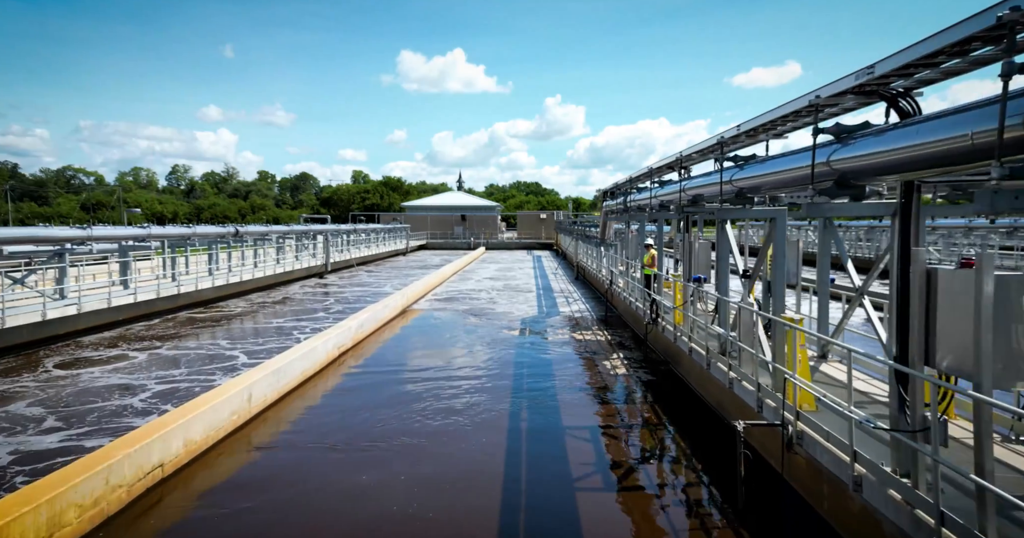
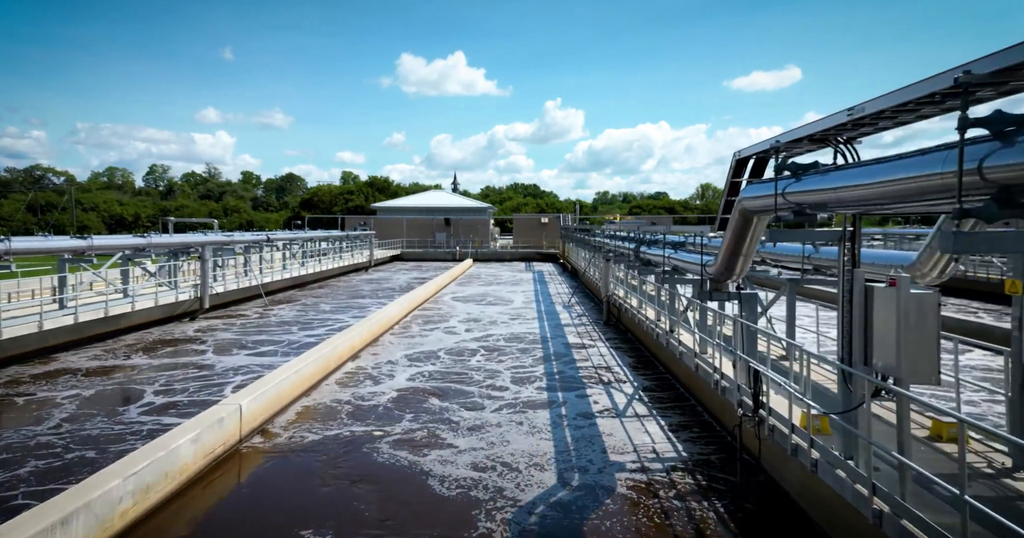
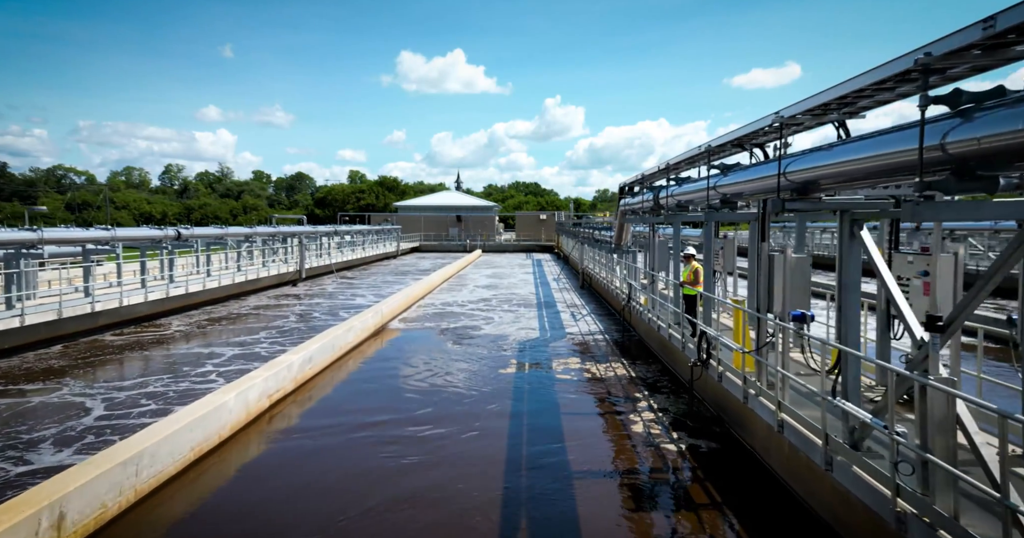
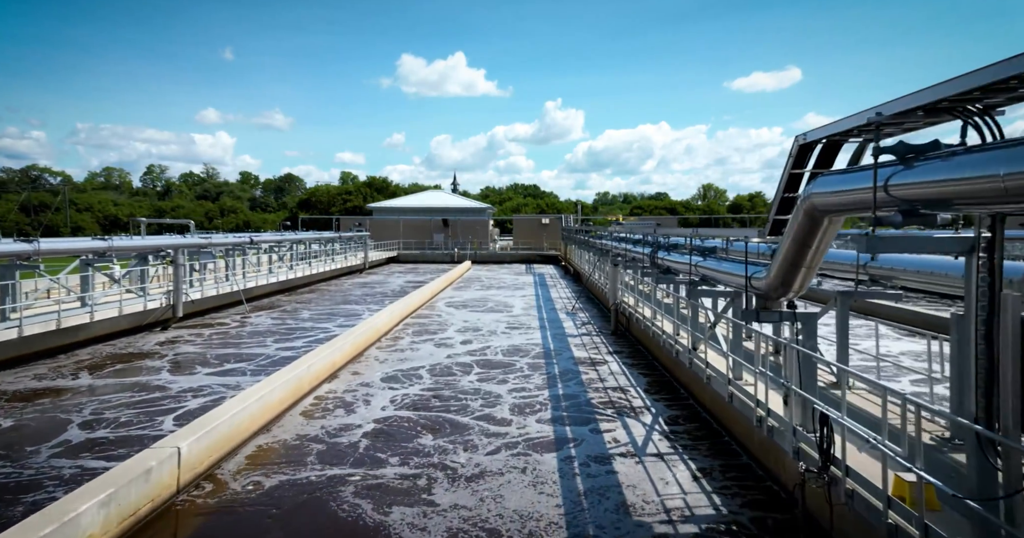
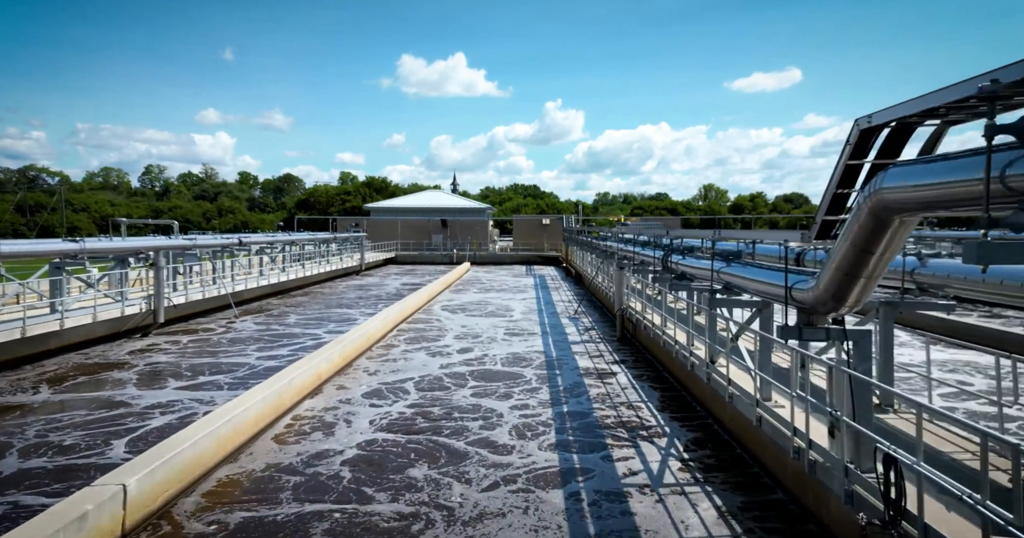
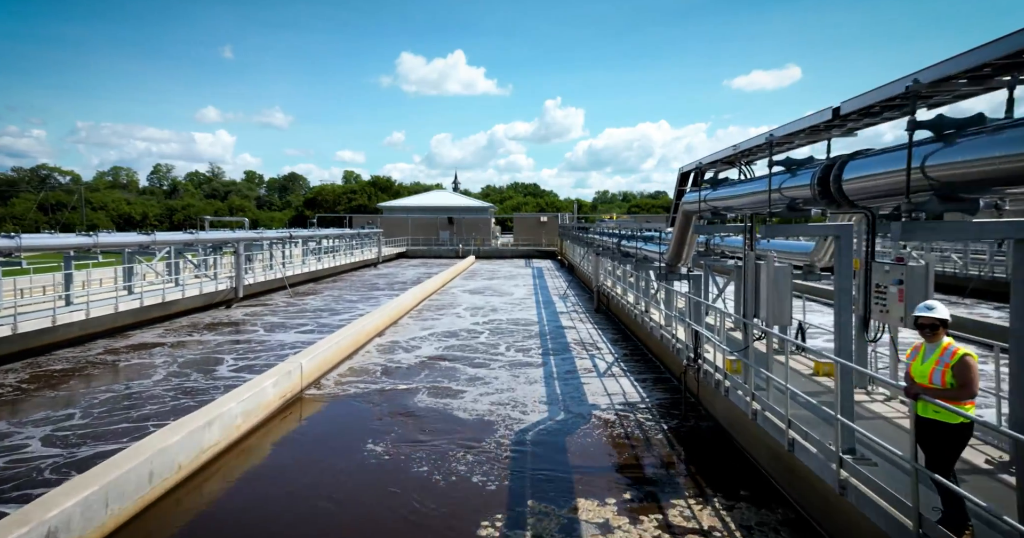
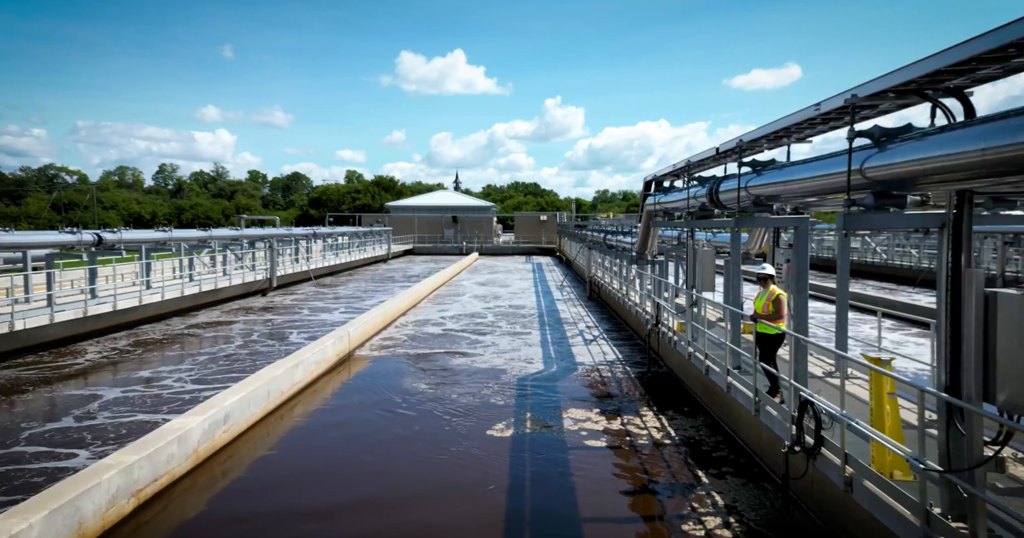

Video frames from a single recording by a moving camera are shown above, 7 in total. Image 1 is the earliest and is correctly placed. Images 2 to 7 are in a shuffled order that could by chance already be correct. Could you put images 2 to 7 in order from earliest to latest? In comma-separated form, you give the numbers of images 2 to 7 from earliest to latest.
3, 7, 6, 2, 4, 5
